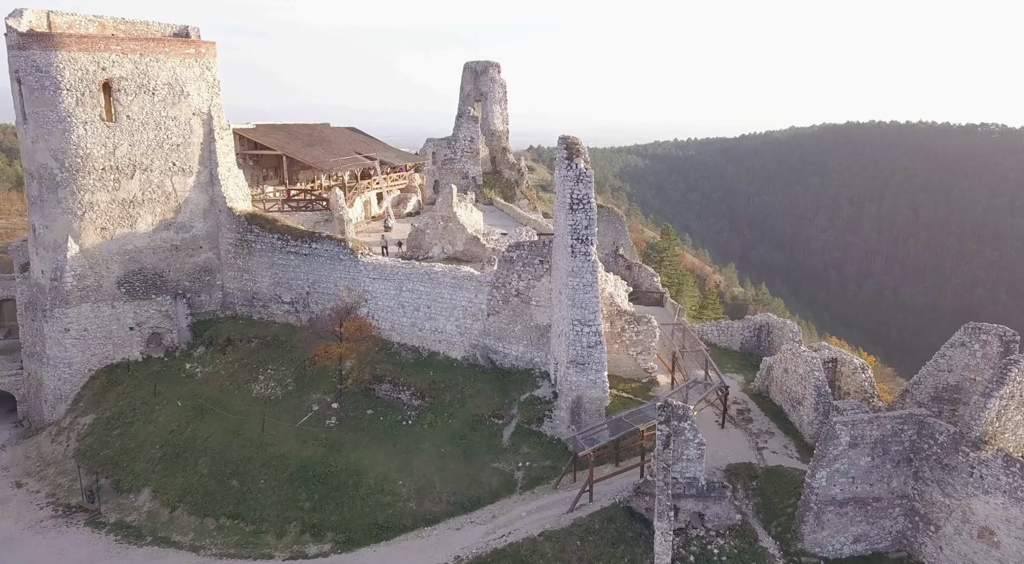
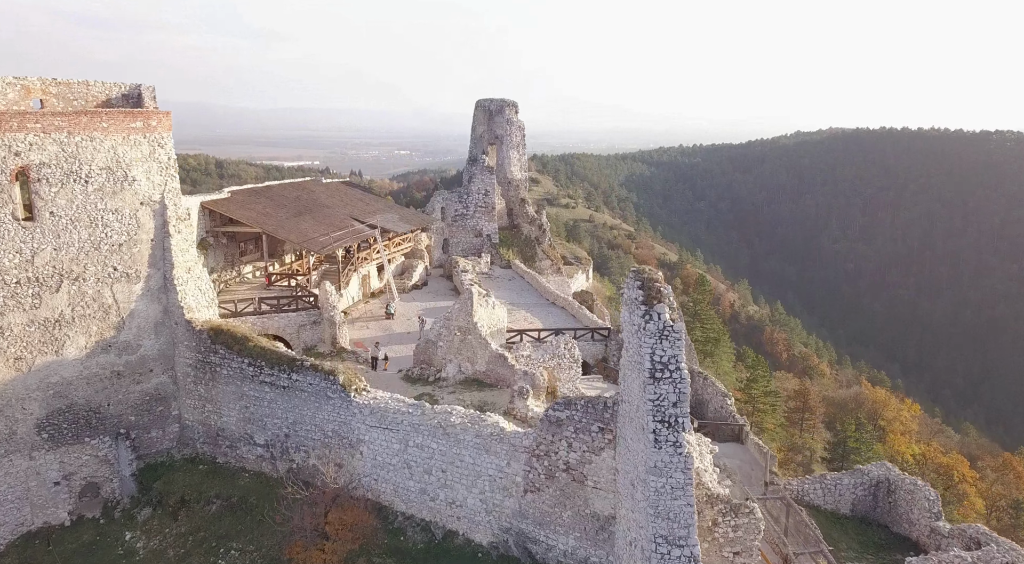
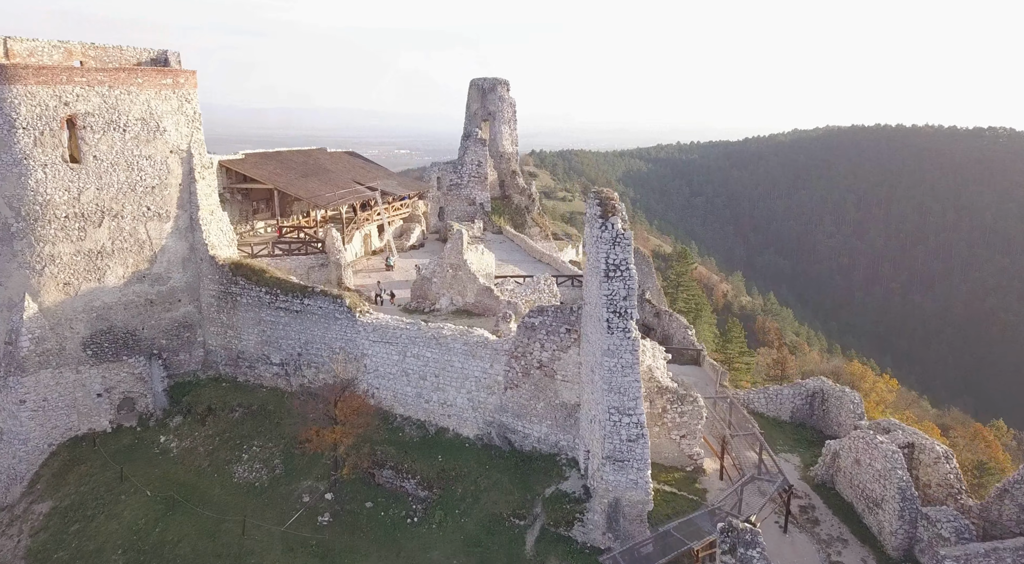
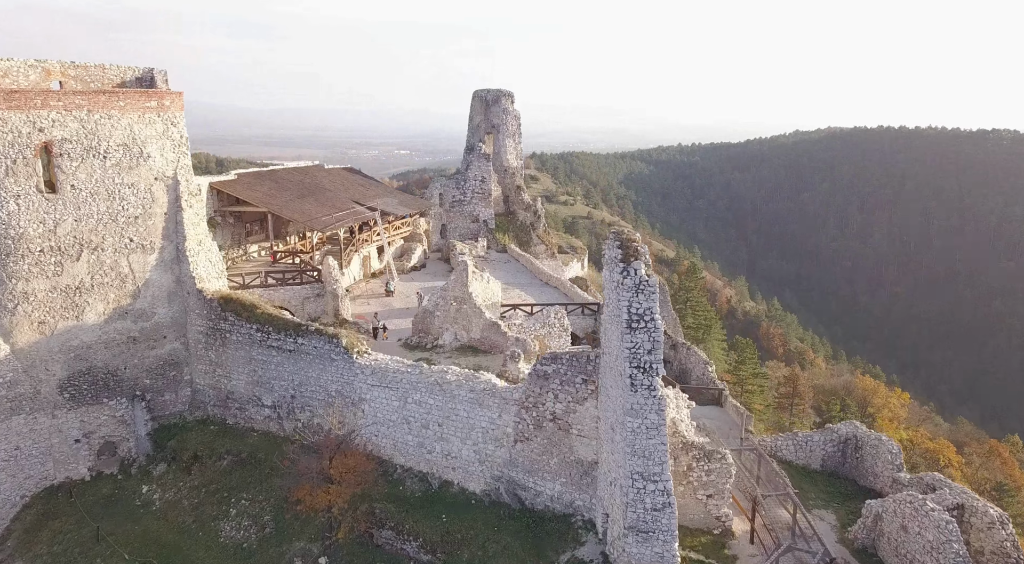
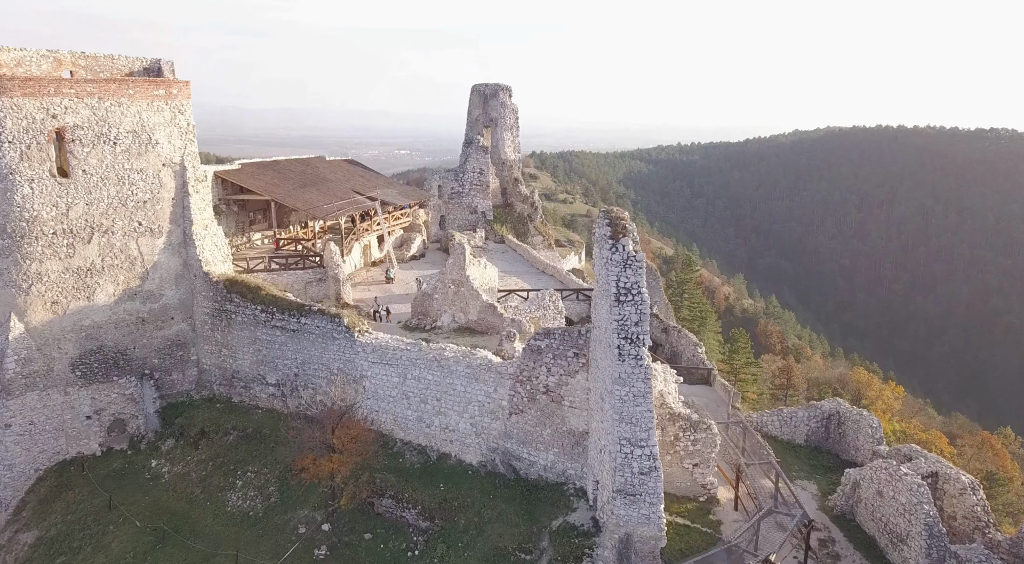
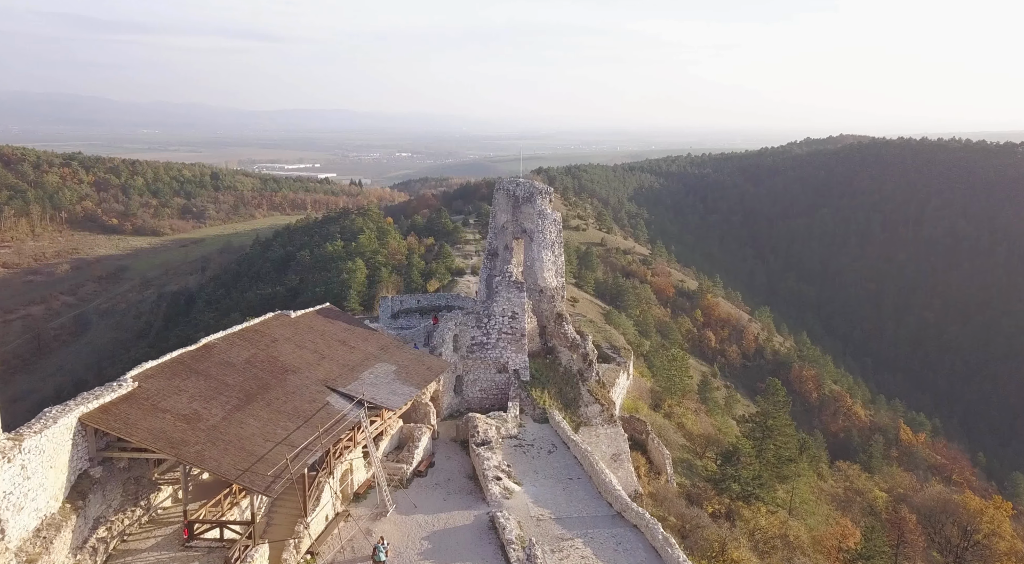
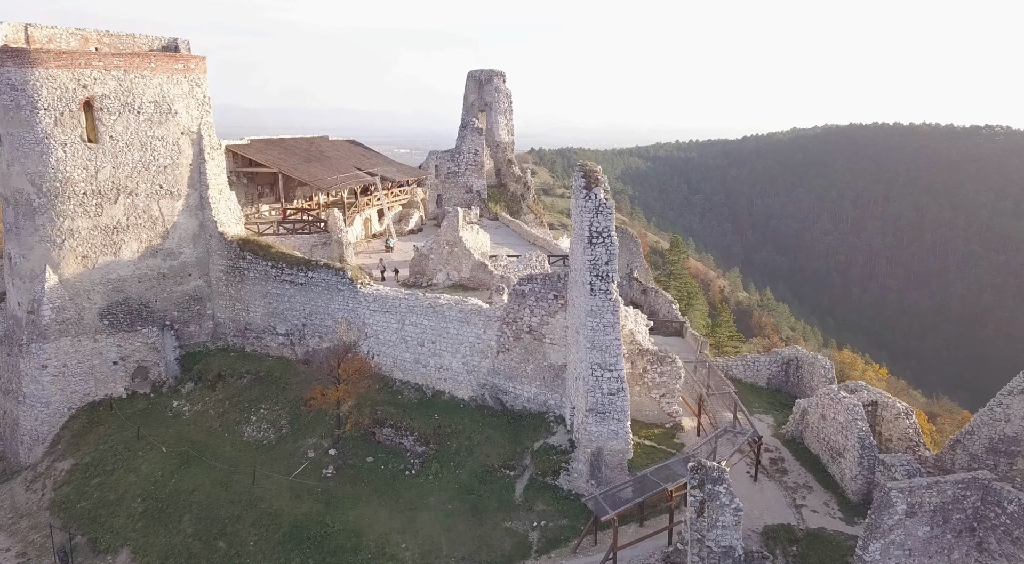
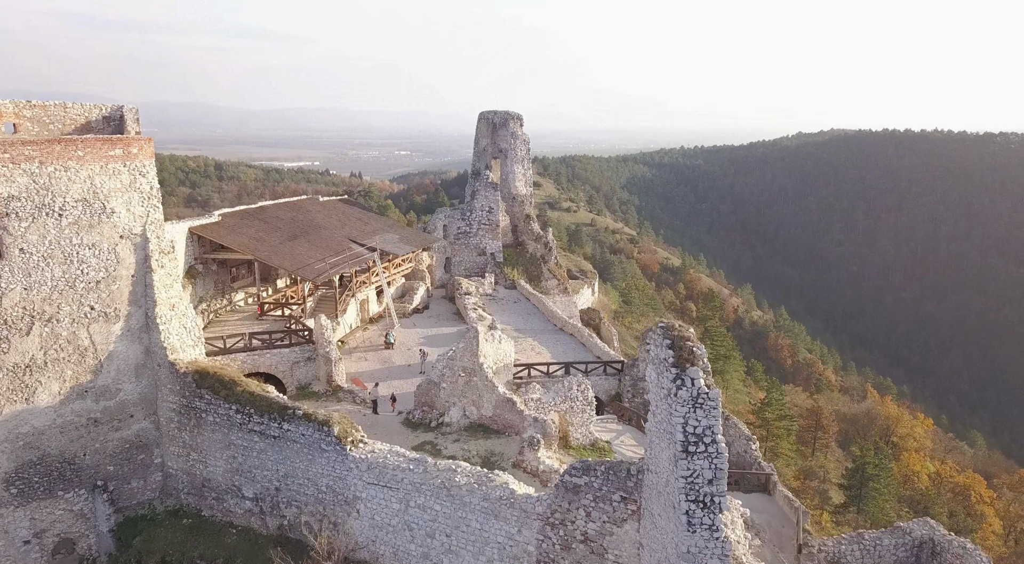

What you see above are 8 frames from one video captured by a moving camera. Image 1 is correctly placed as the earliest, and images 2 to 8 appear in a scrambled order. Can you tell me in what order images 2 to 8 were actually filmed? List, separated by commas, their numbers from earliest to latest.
7, 3, 5, 4, 2, 8, 6
